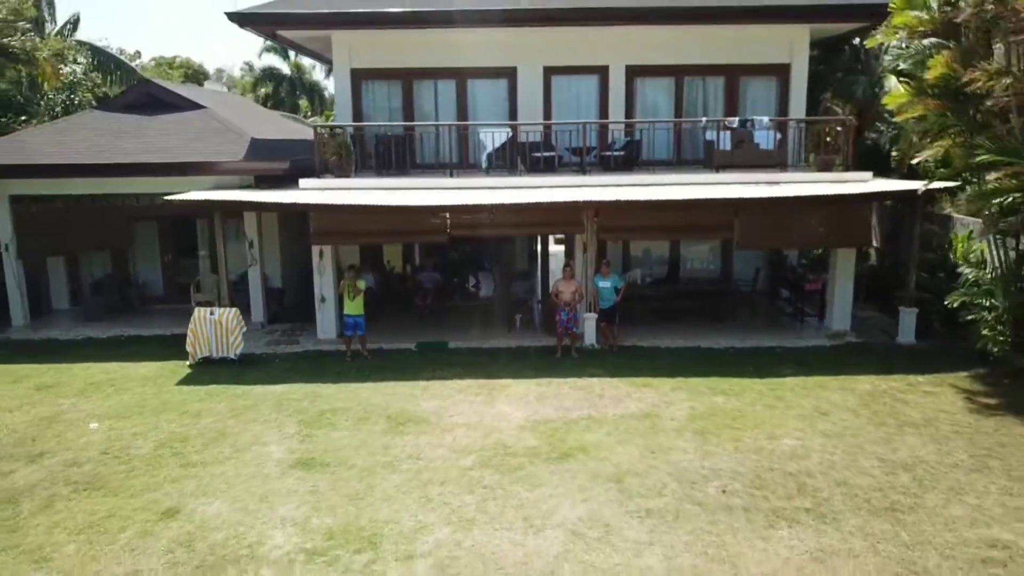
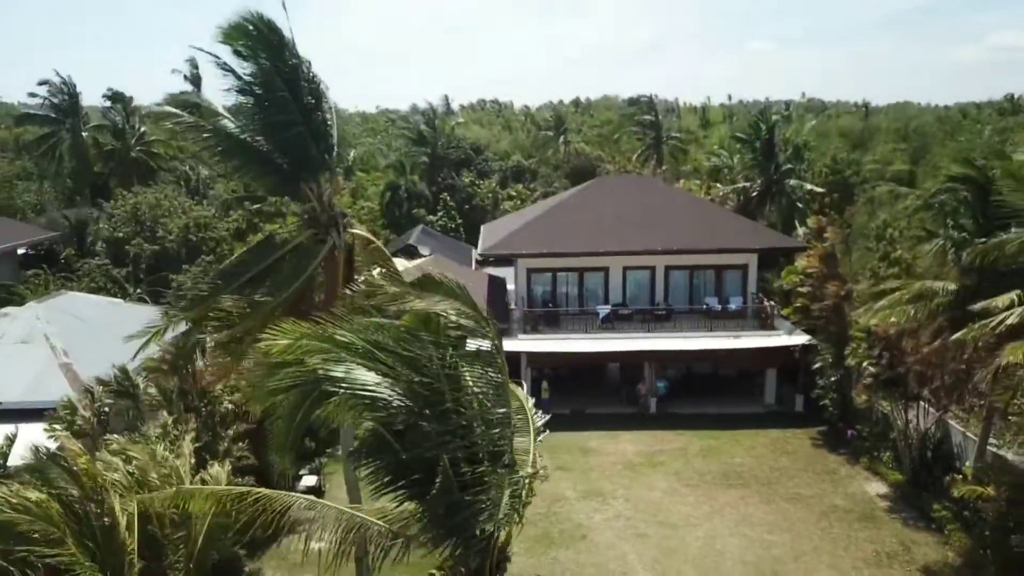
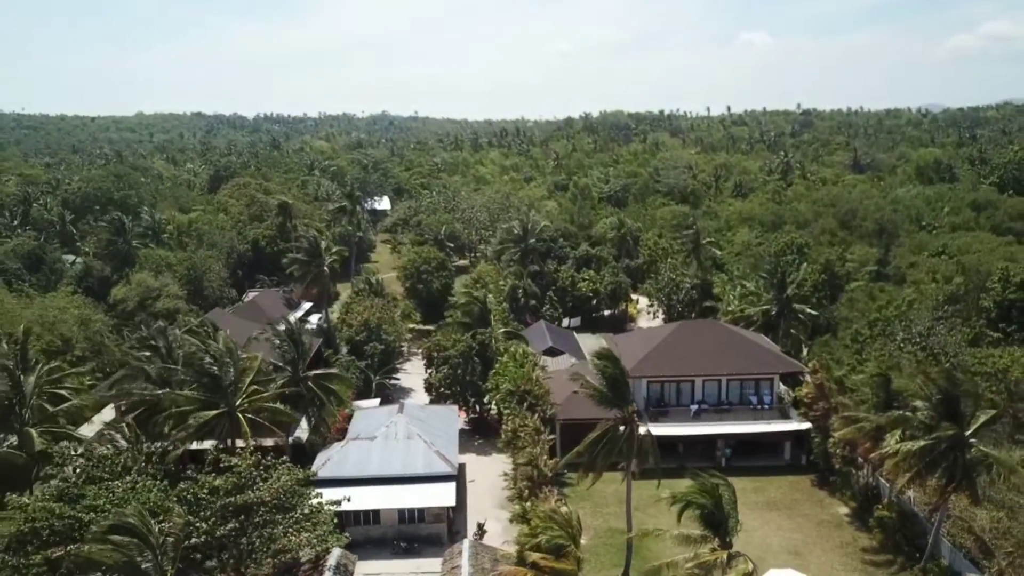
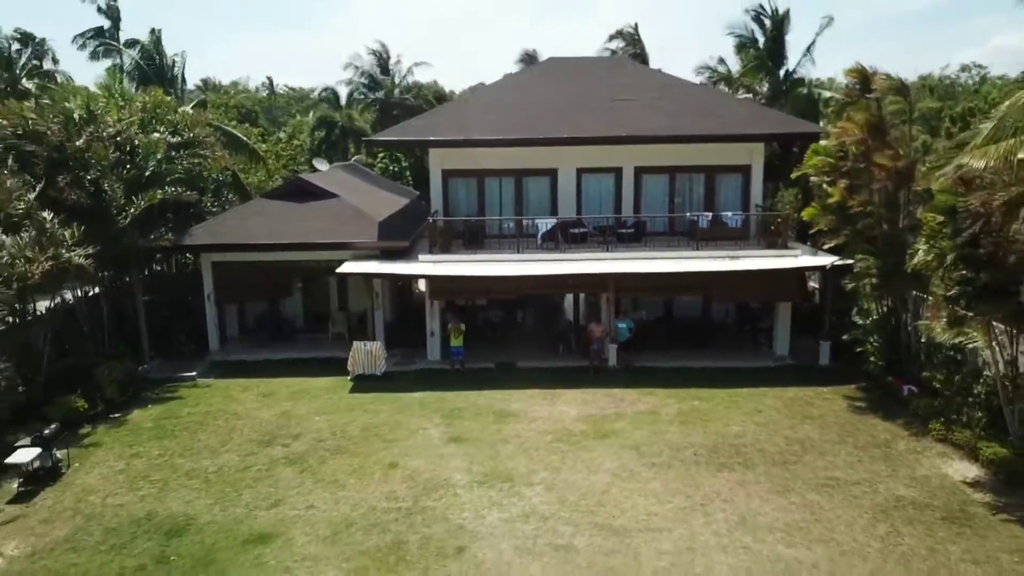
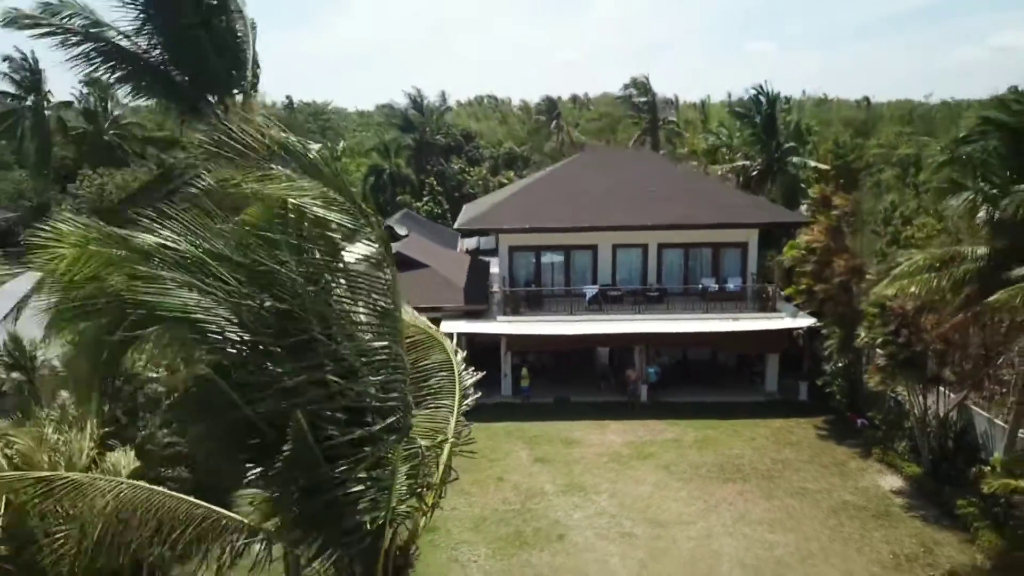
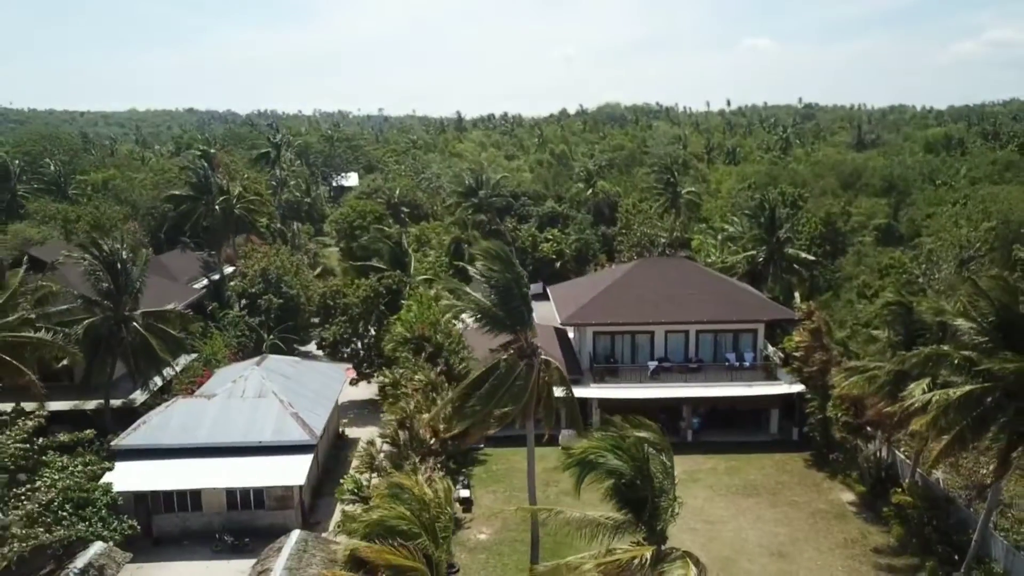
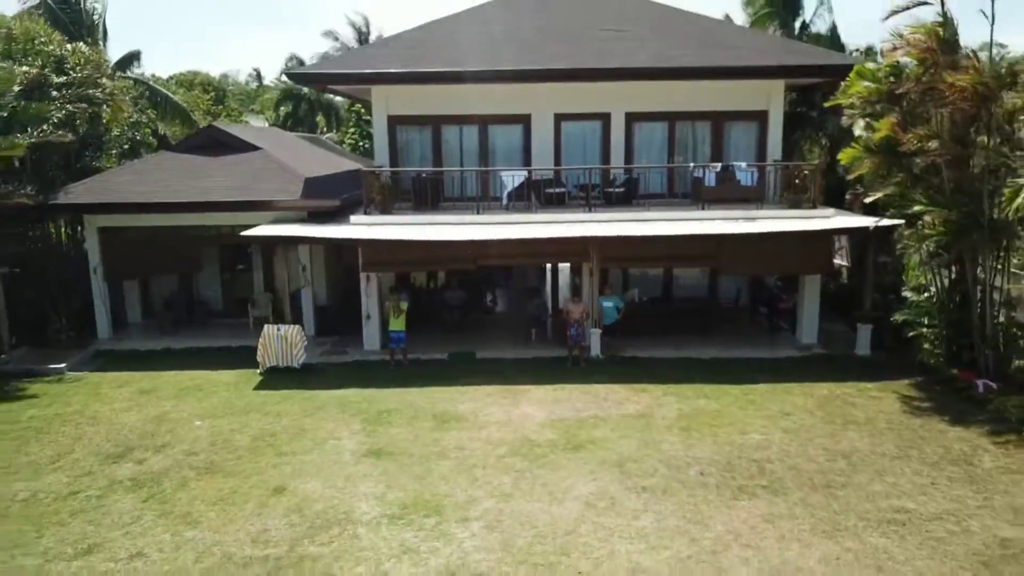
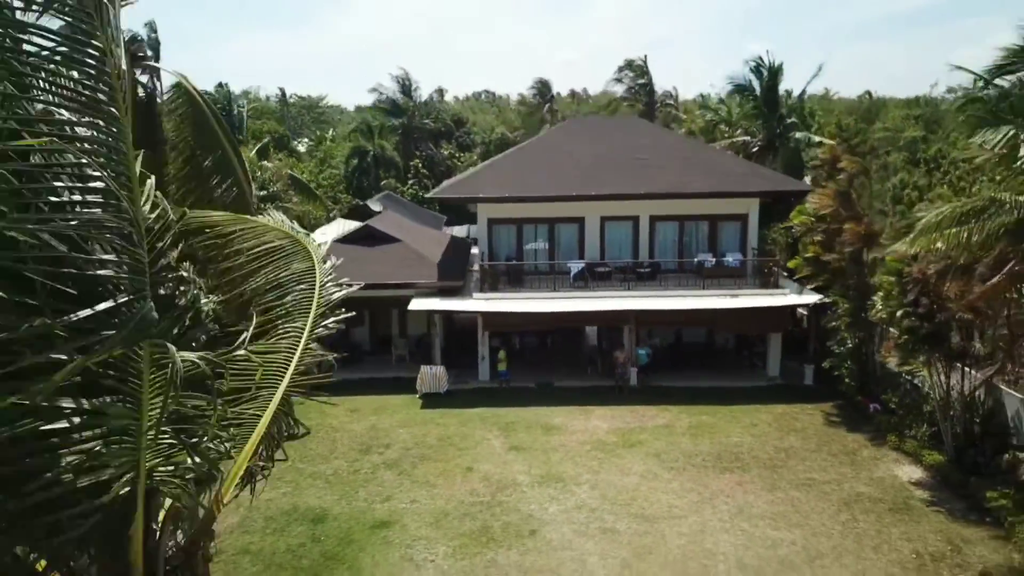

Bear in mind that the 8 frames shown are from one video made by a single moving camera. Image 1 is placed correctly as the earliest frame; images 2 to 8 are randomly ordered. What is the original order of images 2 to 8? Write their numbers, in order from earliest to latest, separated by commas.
7, 4, 8, 5, 2, 6, 3
